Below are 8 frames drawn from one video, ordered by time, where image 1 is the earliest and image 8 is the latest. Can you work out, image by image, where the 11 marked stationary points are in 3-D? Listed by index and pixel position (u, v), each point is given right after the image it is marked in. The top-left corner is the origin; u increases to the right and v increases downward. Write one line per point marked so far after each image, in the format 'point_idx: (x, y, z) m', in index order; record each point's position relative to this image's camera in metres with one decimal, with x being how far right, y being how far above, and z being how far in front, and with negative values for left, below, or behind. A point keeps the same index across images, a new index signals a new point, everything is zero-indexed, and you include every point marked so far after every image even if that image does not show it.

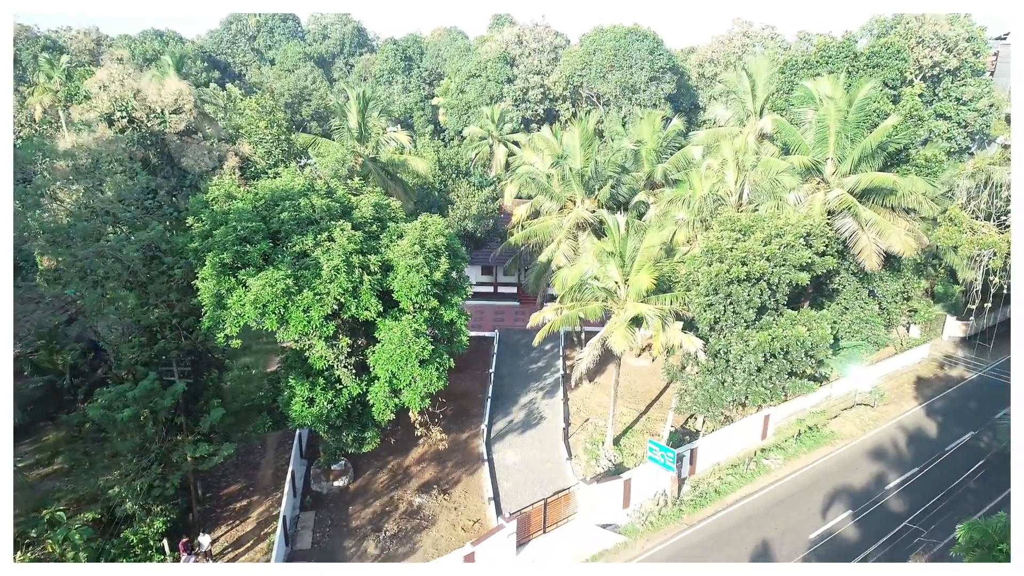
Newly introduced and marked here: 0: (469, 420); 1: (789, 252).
0: (-1.1, -3.5, +18.6) m
1: (+5.6, +0.7, +14.4) m
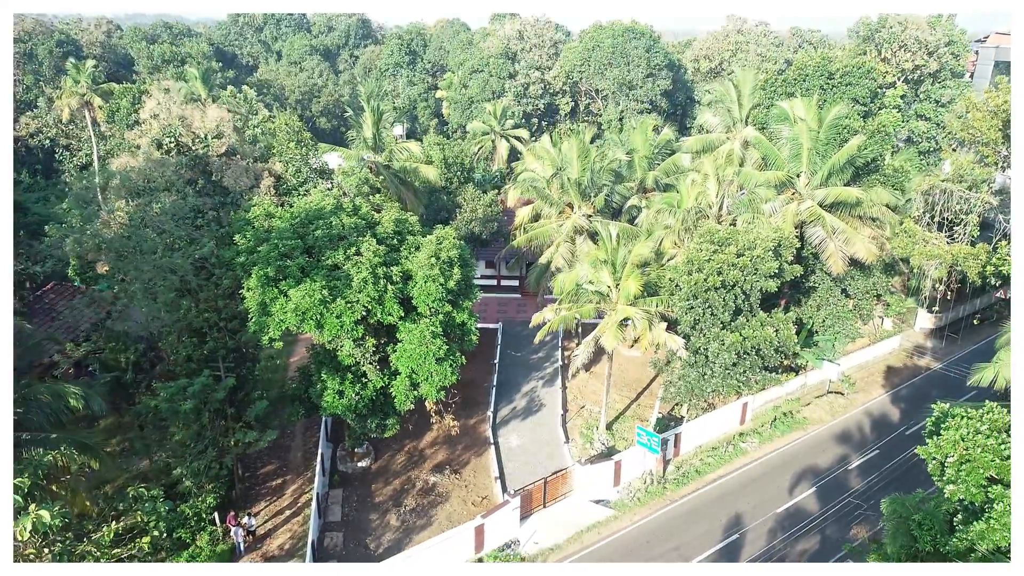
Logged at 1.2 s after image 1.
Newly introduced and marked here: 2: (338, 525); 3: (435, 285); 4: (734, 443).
0: (-1.0, -3.5, +20.5) m
1: (+5.7, +0.6, +16.3) m
2: (-3.9, -5.2, +15.6) m
3: (-1.6, 0.0, +15.1) m
4: (+5.9, -4.1, +18.6) m
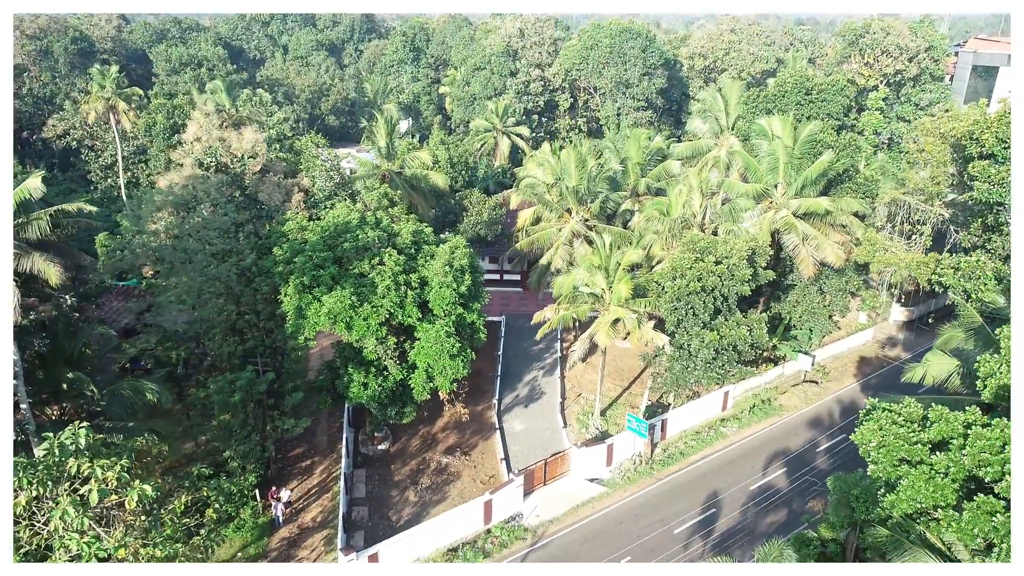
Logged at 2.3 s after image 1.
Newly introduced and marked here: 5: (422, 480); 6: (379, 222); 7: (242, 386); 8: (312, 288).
0: (-0.9, -3.4, +22.6) m
1: (+5.8, +0.5, +18.3) m
2: (-3.7, -5.3, +17.7) m
3: (-1.5, -0.1, +17.1) m
4: (+6.0, -4.1, +20.7) m
5: (-2.4, -5.1, +18.6) m
6: (-3.4, +1.7, +18.2) m
7: (-6.1, -2.2, +15.9) m
8: (-4.6, 0.0, +16.3) m
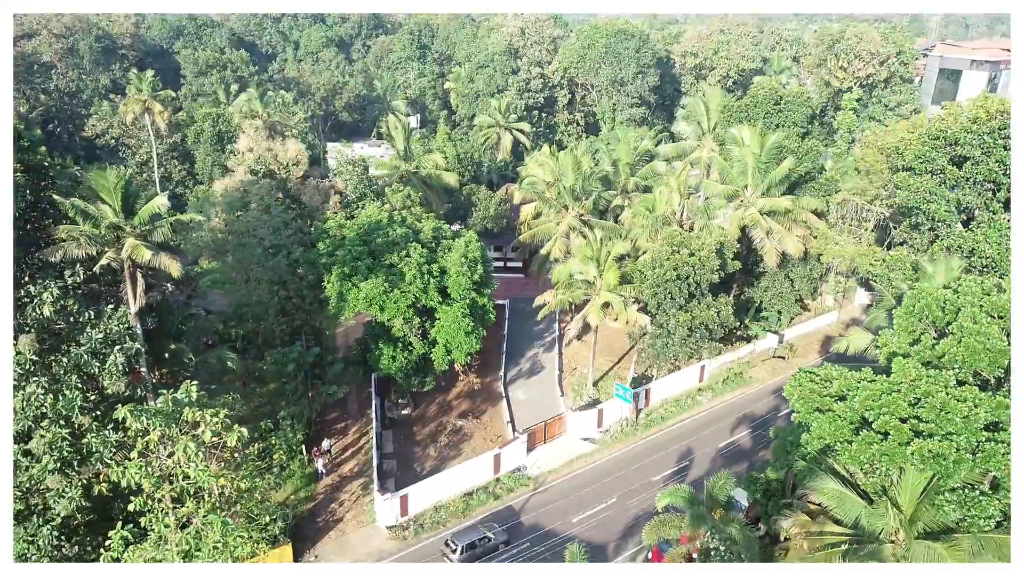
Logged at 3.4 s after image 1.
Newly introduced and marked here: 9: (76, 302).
0: (-0.7, -3.0, +25.9) m
1: (+5.9, +0.9, +21.5) m
2: (-3.6, -5.0, +21.1) m
3: (-1.4, +0.3, +20.3) m
4: (+6.2, -3.7, +24.0) m
5: (-2.2, -4.7, +21.9) m
6: (-3.3, +2.0, +21.4) m
7: (-6.0, -1.9, +19.1) m
8: (-4.5, +0.3, +19.5) m
9: (-8.4, -0.3, +13.8) m
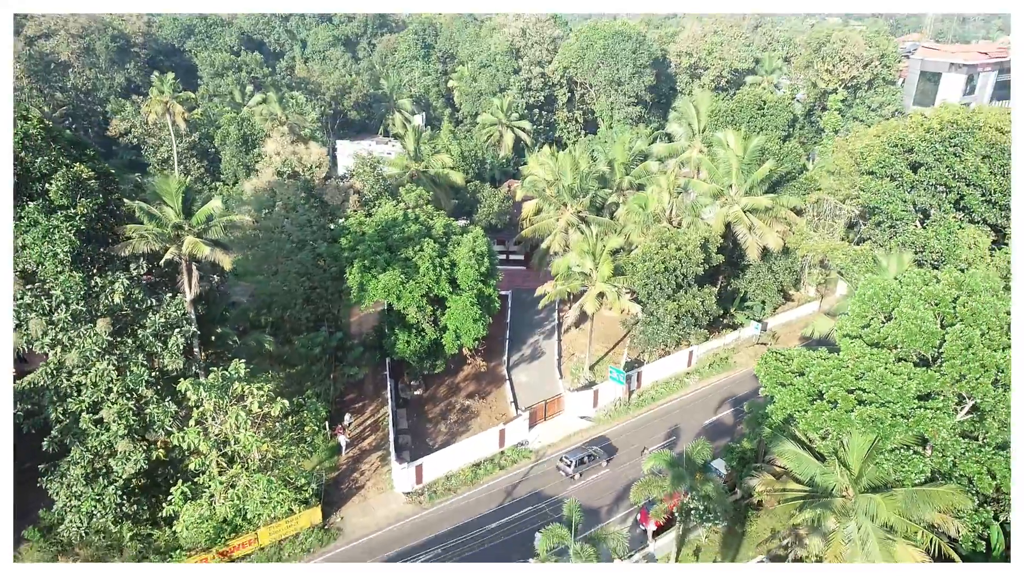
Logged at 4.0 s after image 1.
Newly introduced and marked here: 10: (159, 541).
0: (-0.6, -2.6, +28.0) m
1: (+6.1, +1.2, +23.6) m
2: (-3.5, -4.7, +23.2) m
3: (-1.3, +0.5, +22.4) m
4: (+6.3, -3.4, +26.2) m
5: (-2.1, -4.4, +24.0) m
6: (-3.2, +2.3, +23.4) m
7: (-5.8, -1.6, +21.2) m
8: (-4.4, +0.6, +21.6) m
9: (-8.3, -0.1, +15.9) m
10: (-8.8, -6.2, +17.3) m
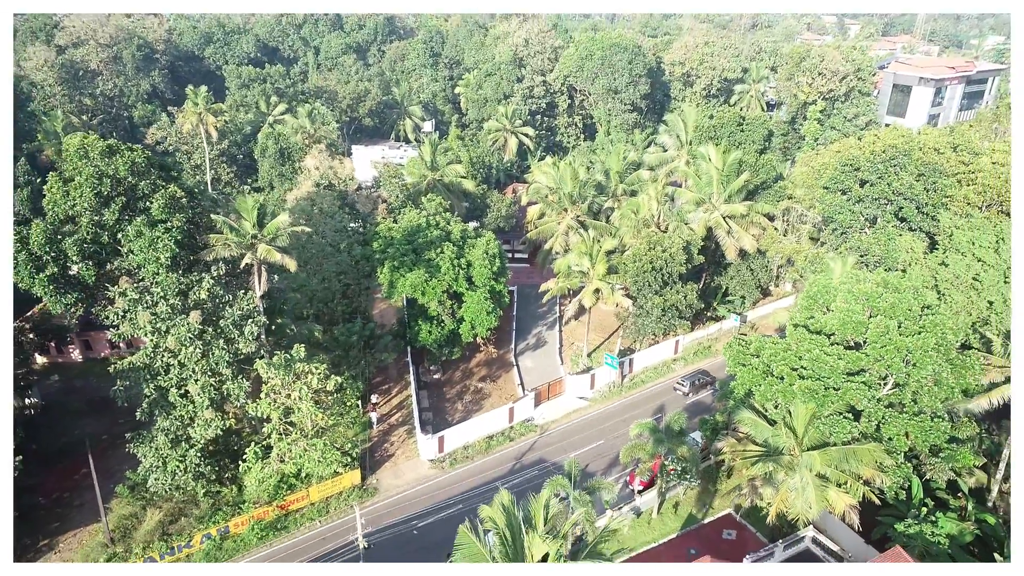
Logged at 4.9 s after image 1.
0: (-0.3, -2.5, +31.5) m
1: (+6.4, +1.3, +27.1) m
2: (-3.2, -4.6, +26.8) m
3: (-1.0, +0.6, +25.9) m
4: (+6.6, -3.2, +29.7) m
5: (-1.8, -4.3, +27.6) m
6: (-2.9, +2.4, +26.9) m
7: (-5.5, -1.5, +24.7) m
8: (-4.1, +0.7, +25.1) m
9: (-8.0, 0.0, +19.4) m
10: (-8.5, -6.2, +20.9) m
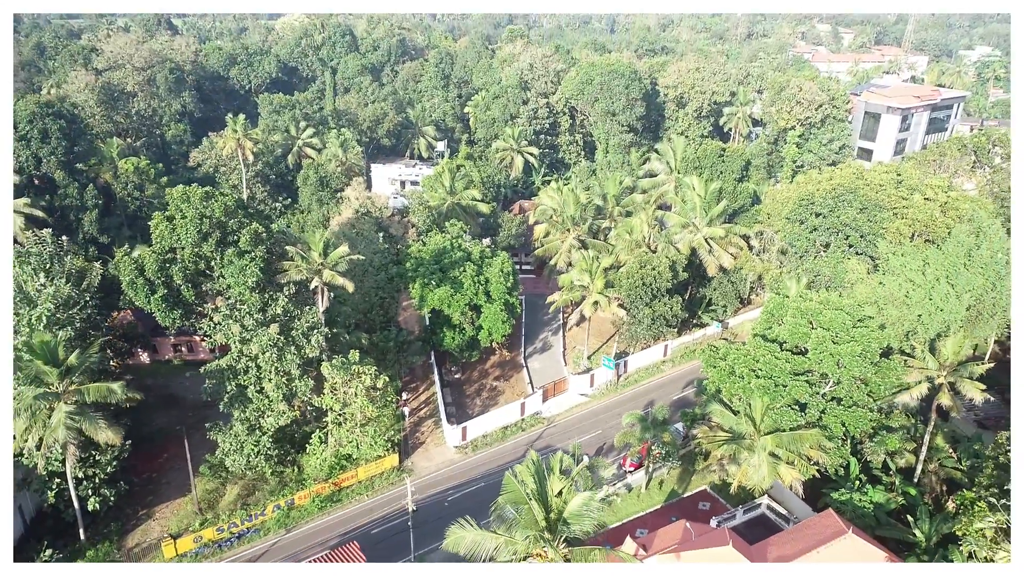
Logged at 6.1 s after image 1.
0: (+0.1, -3.0, +36.0) m
1: (+6.9, +0.7, +31.6) m
2: (-2.7, -5.1, +31.3) m
3: (-0.5, +0.1, +30.4) m
4: (+7.1, -3.8, +34.2) m
5: (-1.3, -4.8, +32.1) m
6: (-2.4, +1.9, +31.4) m
7: (-5.1, -2.1, +29.2) m
8: (-3.6, +0.1, +29.5) m
9: (-7.5, -0.5, +23.9) m
10: (-8.0, -6.7, +25.4) m
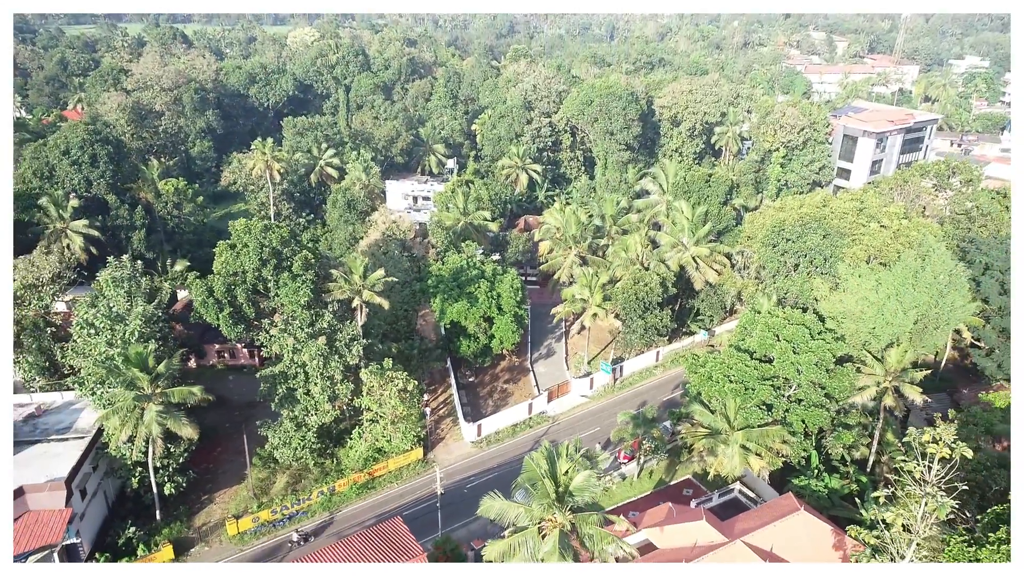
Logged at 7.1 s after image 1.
0: (+0.6, -3.7, +40.1) m
1: (+7.3, 0.0, +35.6) m
2: (-2.3, -5.8, +35.3) m
3: (-0.1, -0.6, +34.4) m
4: (+7.5, -4.5, +38.2) m
5: (-0.9, -5.5, +36.1) m
6: (-1.9, +1.2, +35.4) m
7: (-4.6, -2.7, +33.3) m
8: (-3.1, -0.5, +33.6) m
9: (-7.1, -1.2, +27.9) m
10: (-7.5, -7.4, +29.4) m
